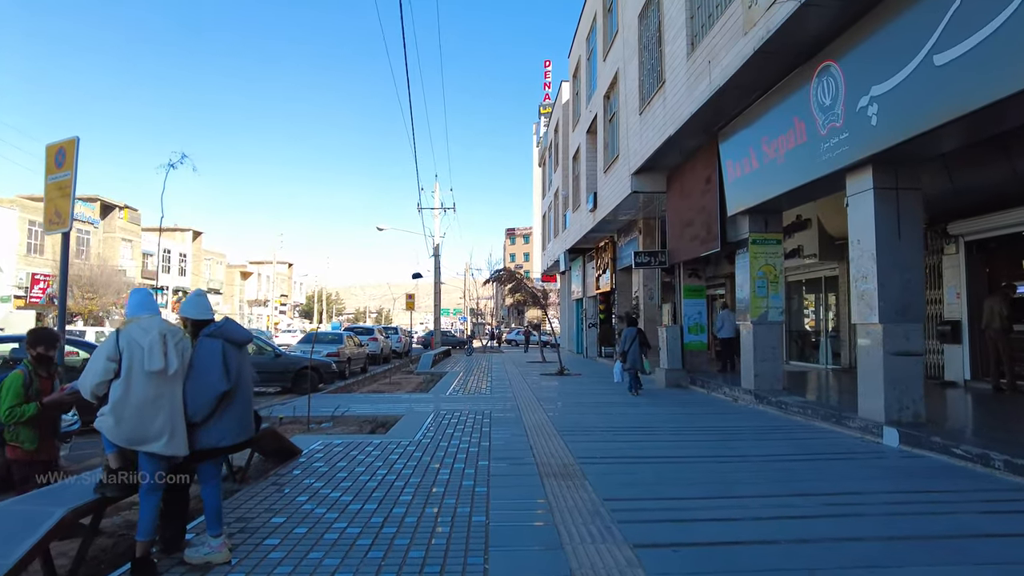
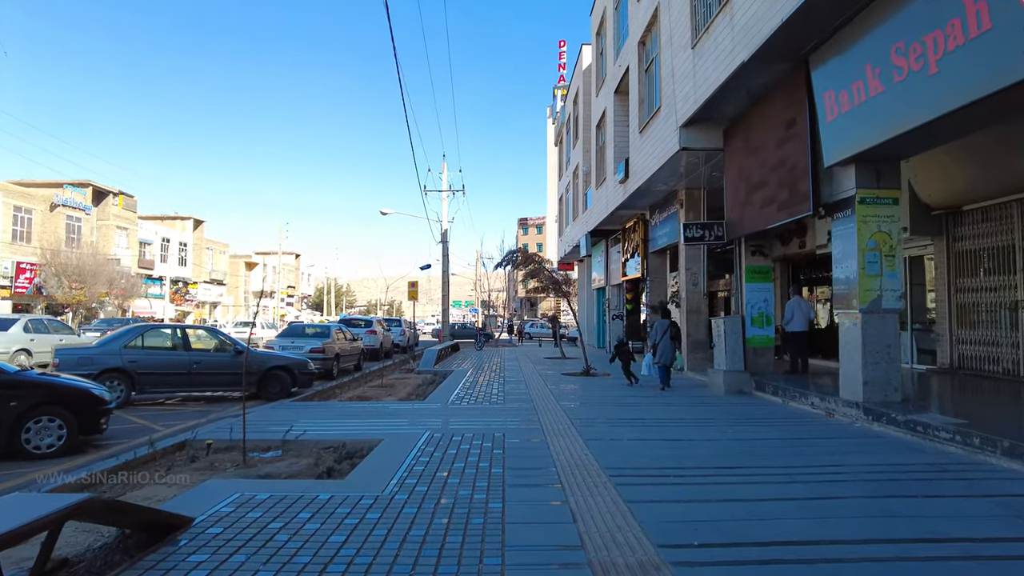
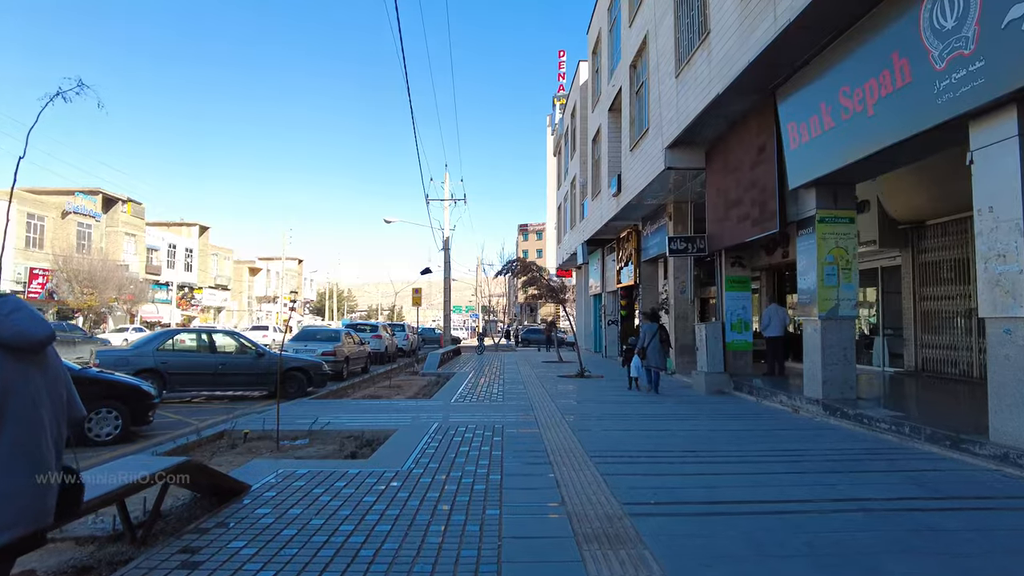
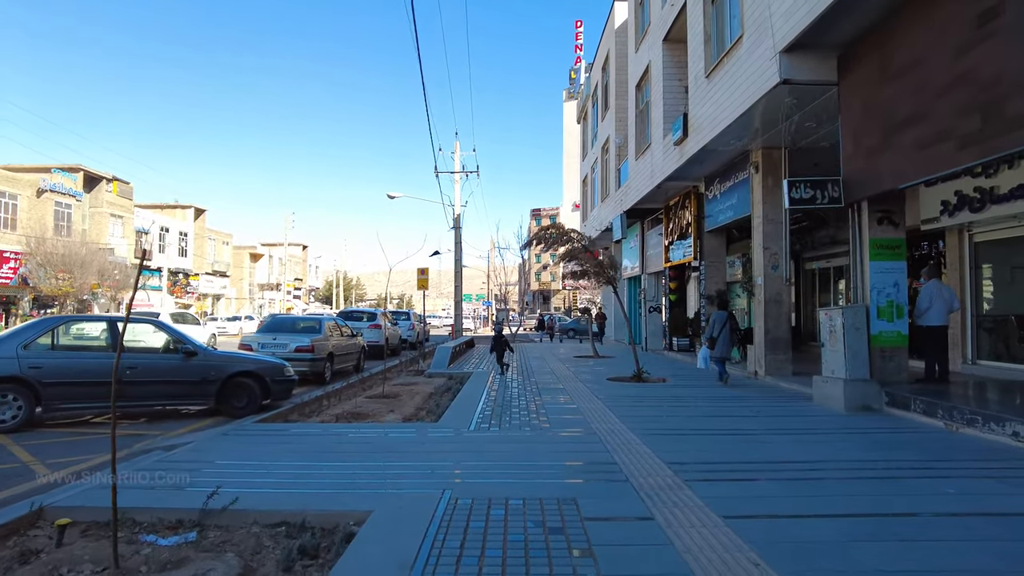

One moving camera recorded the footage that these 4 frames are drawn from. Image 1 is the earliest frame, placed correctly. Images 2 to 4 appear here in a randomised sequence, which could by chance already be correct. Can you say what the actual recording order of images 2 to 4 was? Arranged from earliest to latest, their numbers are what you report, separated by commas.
3, 2, 4
